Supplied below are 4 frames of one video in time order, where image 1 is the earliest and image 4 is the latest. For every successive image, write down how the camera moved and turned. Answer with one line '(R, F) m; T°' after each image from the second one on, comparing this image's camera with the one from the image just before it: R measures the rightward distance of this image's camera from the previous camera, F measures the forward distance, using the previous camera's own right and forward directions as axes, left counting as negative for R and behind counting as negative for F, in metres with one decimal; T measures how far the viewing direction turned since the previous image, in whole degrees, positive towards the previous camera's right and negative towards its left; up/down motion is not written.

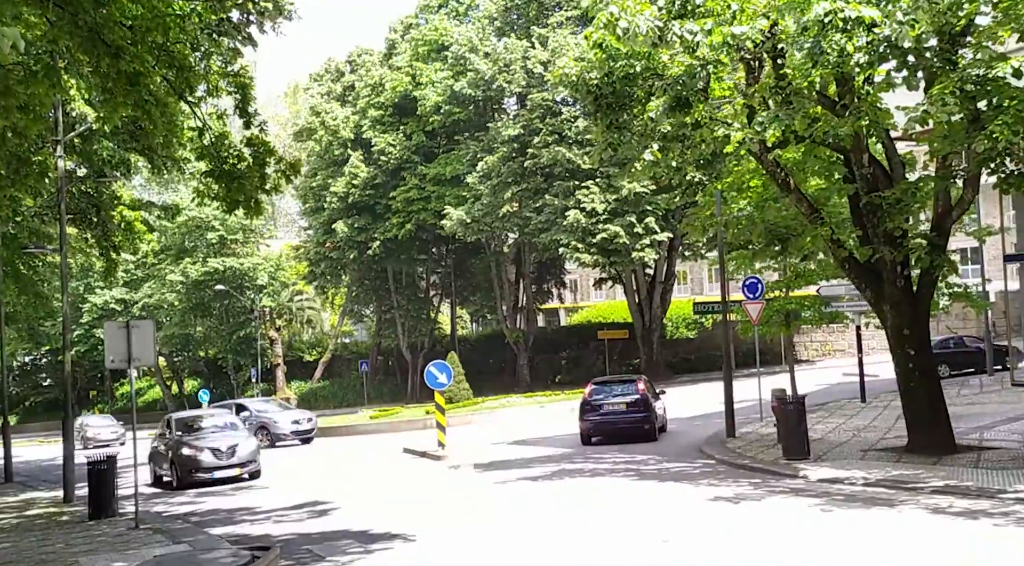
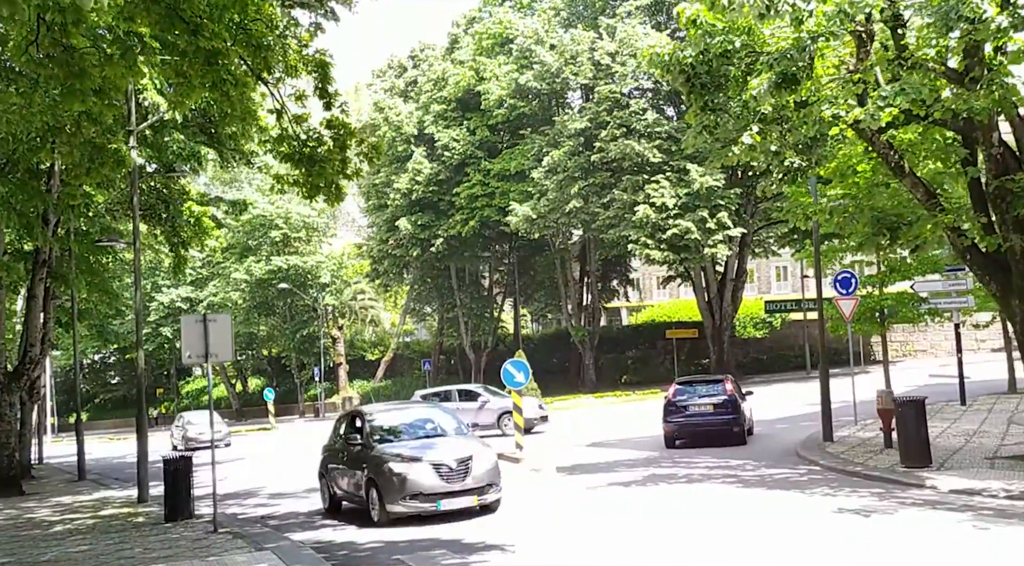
(-0.5, +1.0) m; -3°
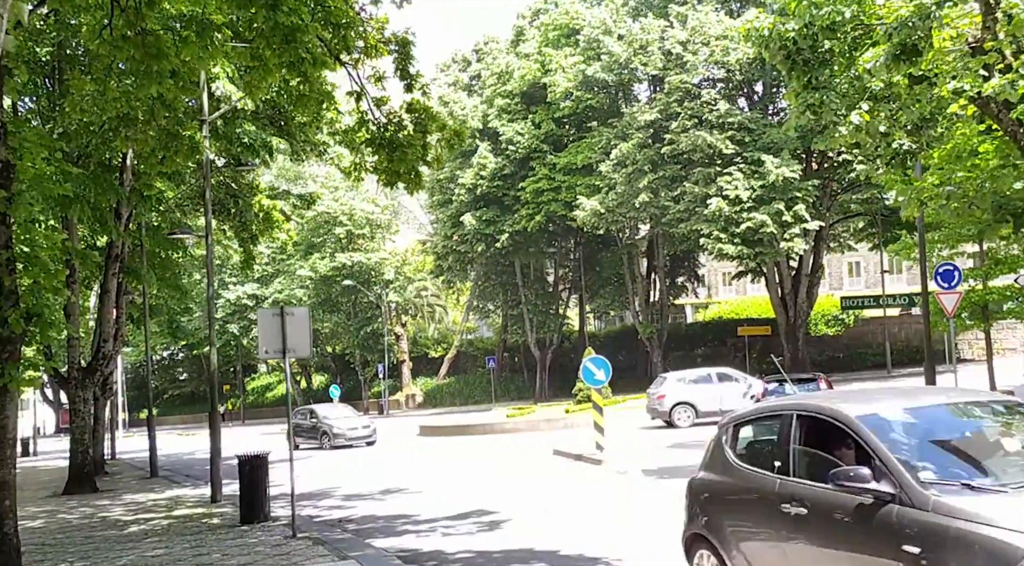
(-0.5, +1.1) m; -3°
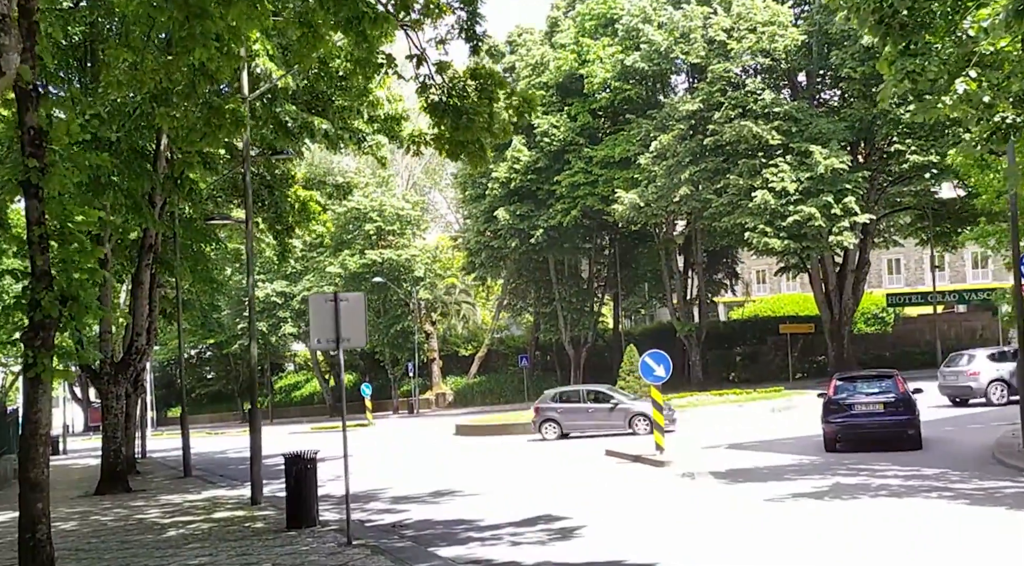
(-0.6, +1.4) m; -1°
